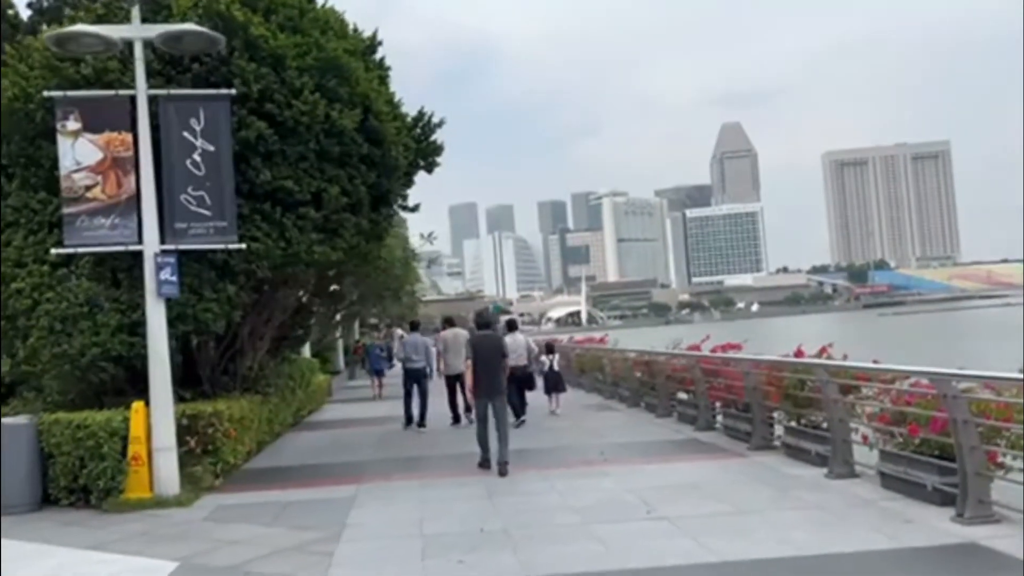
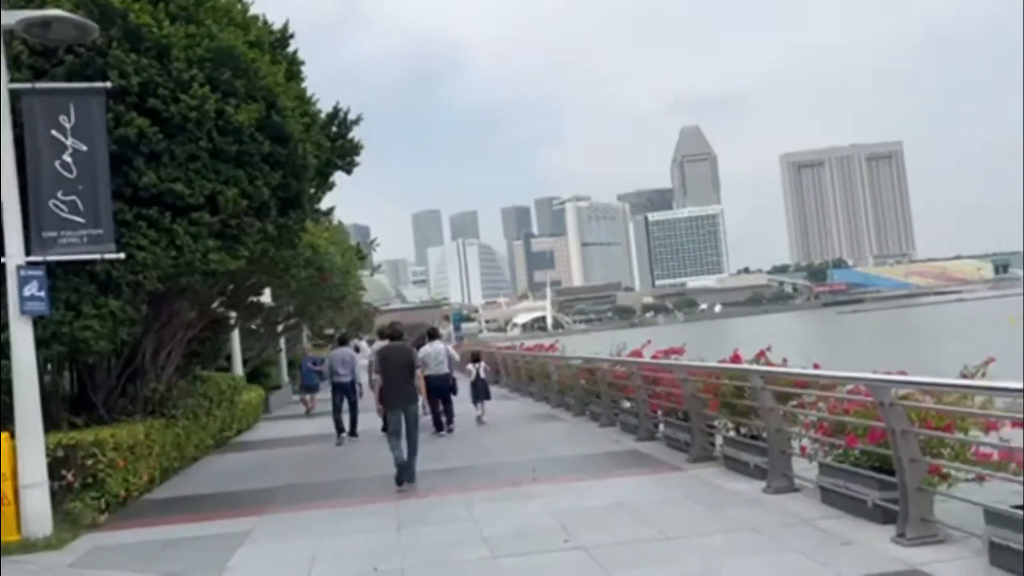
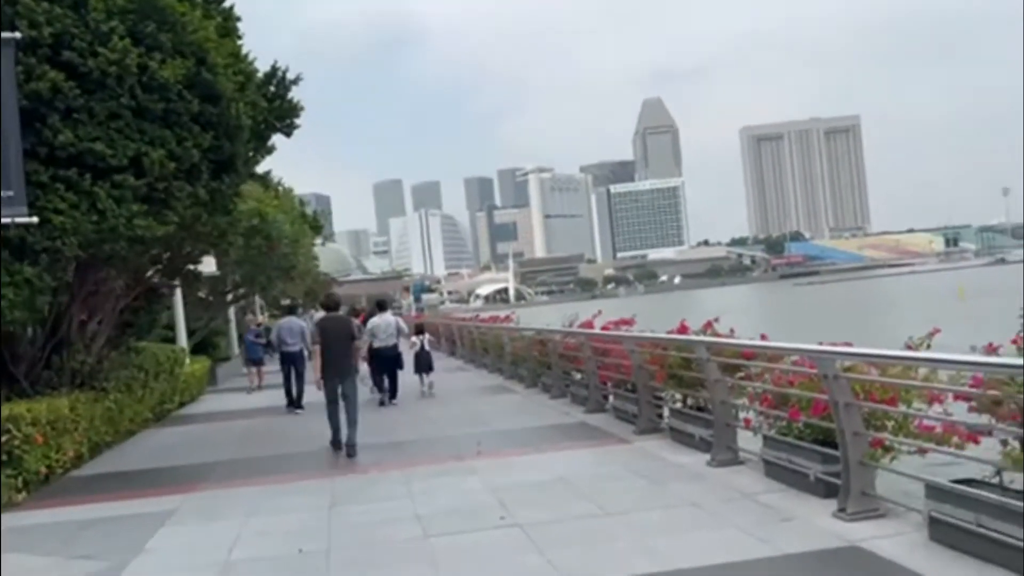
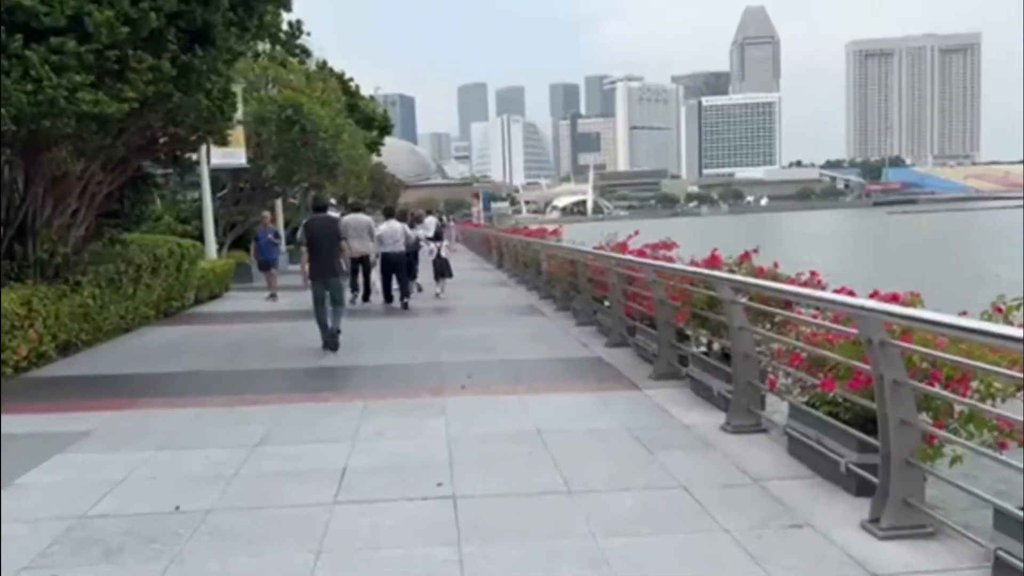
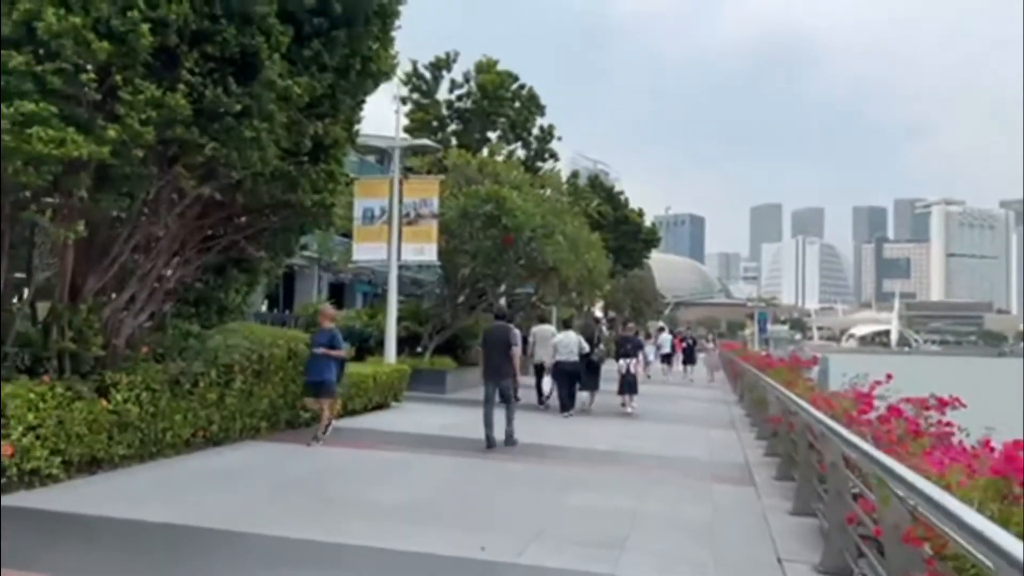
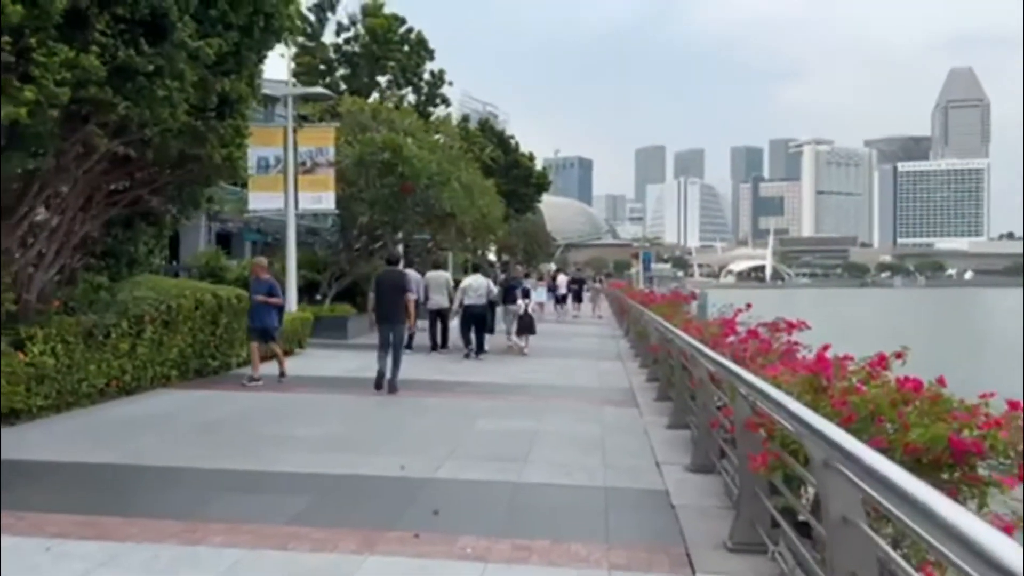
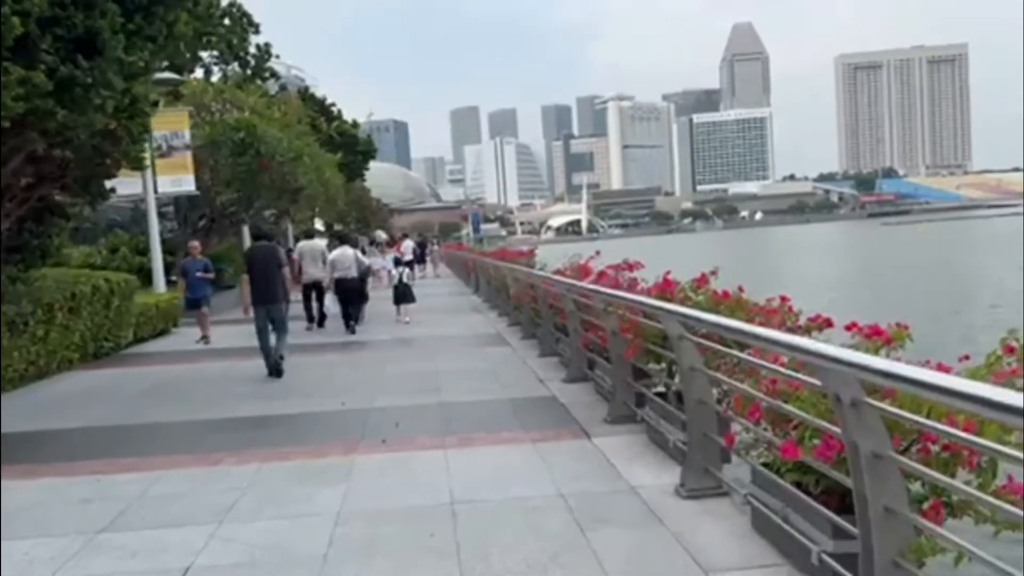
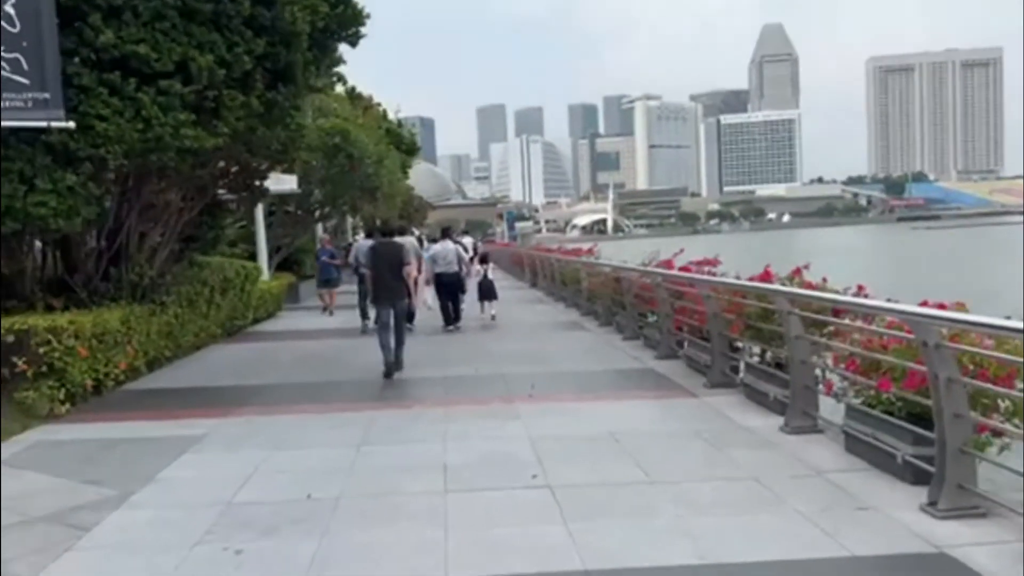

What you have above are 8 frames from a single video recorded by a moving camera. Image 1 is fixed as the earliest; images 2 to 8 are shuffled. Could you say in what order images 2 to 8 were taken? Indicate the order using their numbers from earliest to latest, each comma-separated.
2, 3, 8, 4, 7, 6, 5
